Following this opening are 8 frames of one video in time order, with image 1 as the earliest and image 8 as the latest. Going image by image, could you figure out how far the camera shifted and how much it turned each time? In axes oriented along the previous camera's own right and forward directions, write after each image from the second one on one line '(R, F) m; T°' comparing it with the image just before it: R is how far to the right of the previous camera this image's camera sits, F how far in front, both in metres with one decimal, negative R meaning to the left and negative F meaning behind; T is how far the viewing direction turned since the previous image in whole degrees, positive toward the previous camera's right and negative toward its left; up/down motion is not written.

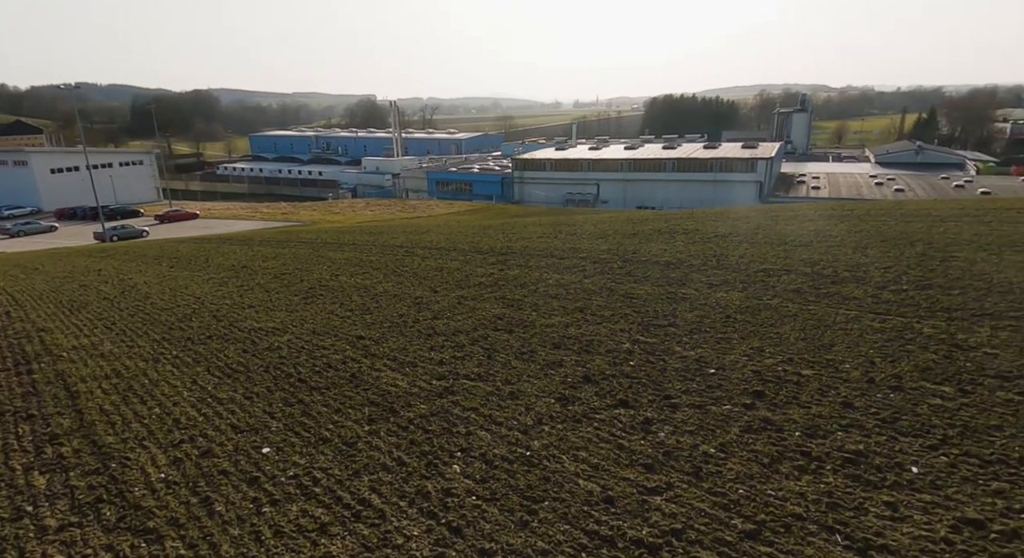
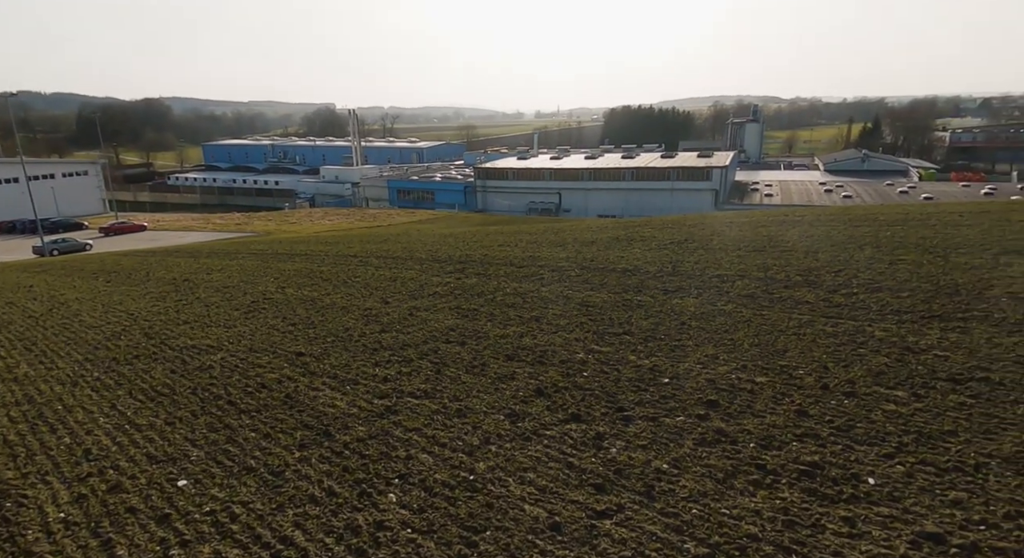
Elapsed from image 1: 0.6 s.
(+0.2, +0.3) m; +3°
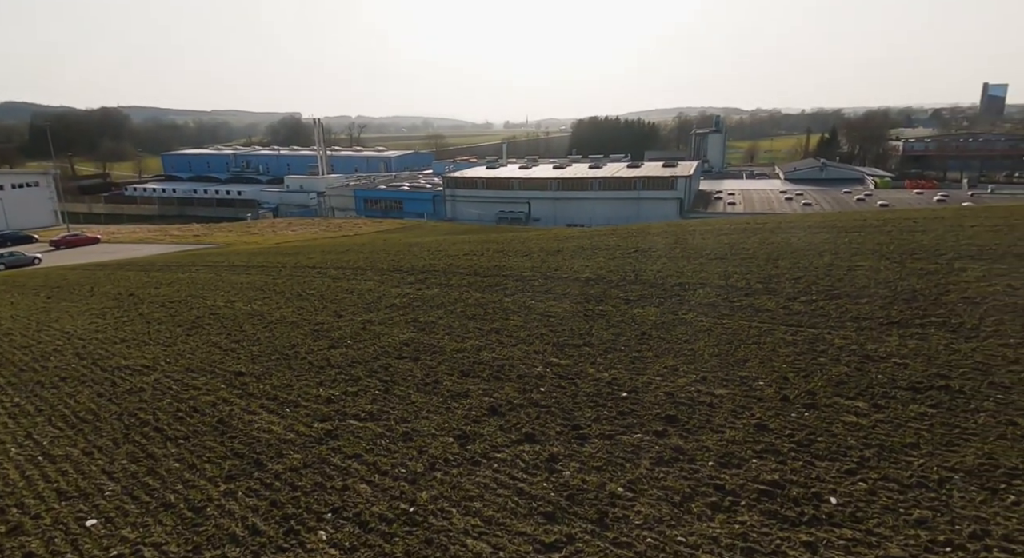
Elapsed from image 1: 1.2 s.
(+0.2, +0.3) m; +3°
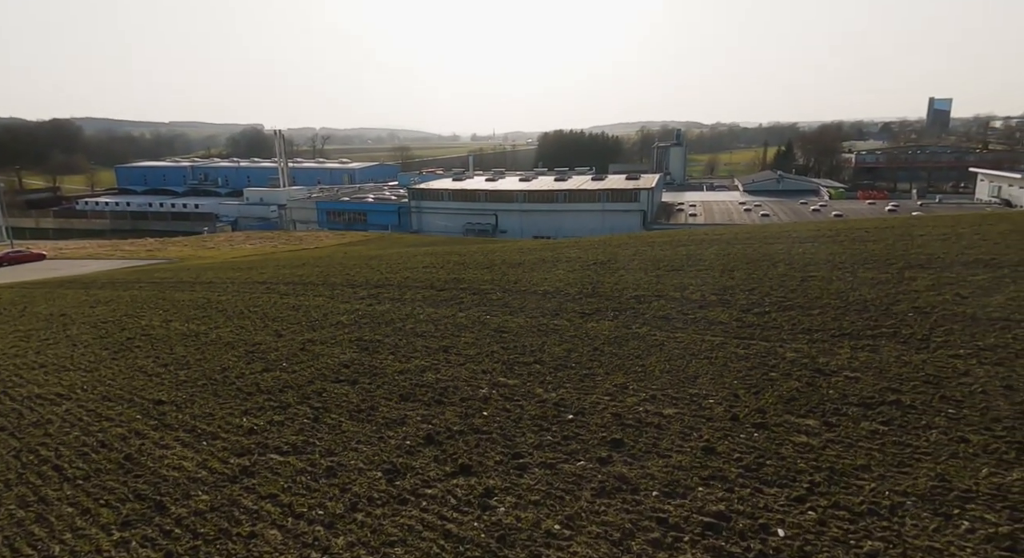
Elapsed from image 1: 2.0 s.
(+0.2, +0.3) m; +3°
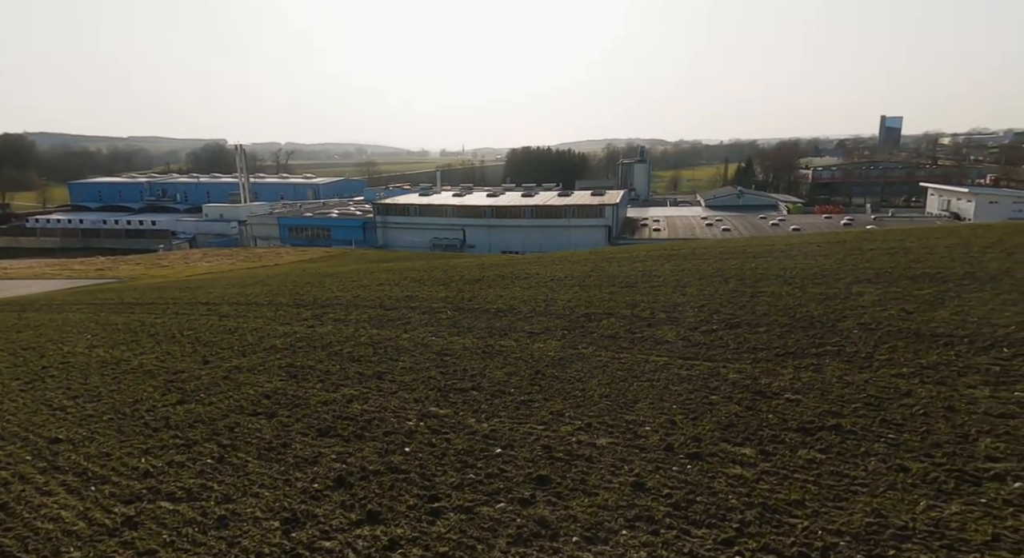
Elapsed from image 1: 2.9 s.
(+0.4, +0.3) m; +3°
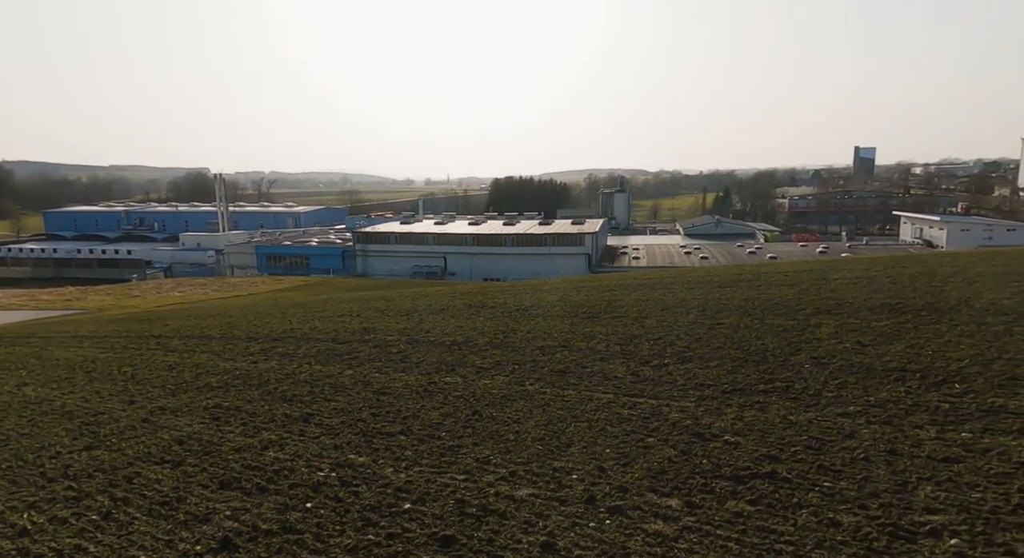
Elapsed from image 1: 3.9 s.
(+0.5, +0.3) m; +1°
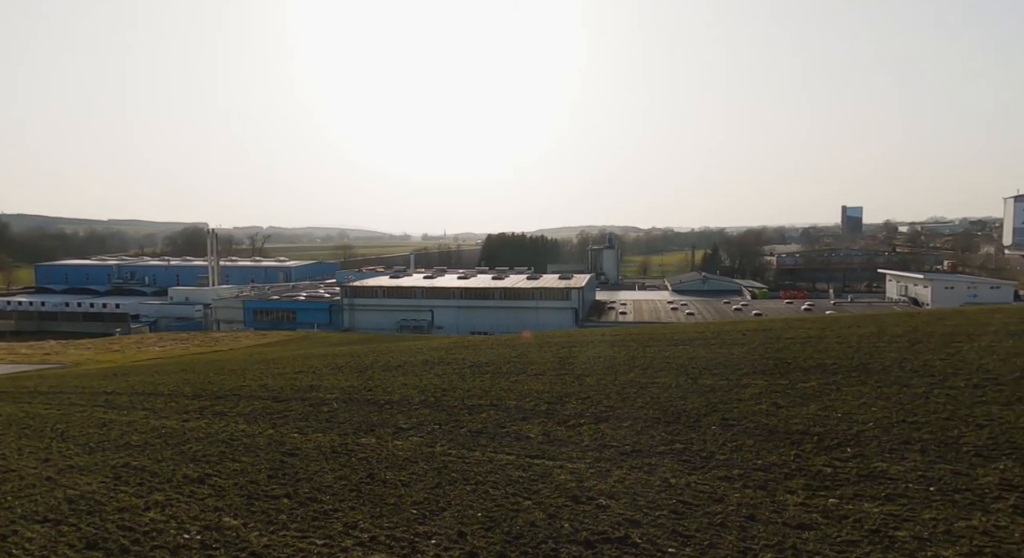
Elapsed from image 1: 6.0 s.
(+1.0, -0.2) m; 0°
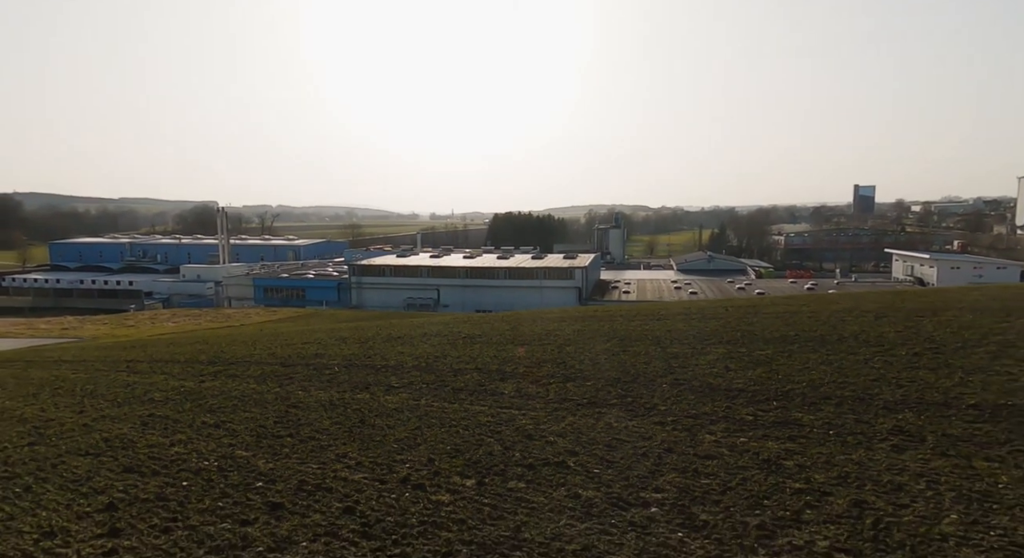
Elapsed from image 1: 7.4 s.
(+0.4, -0.9) m; -1°
